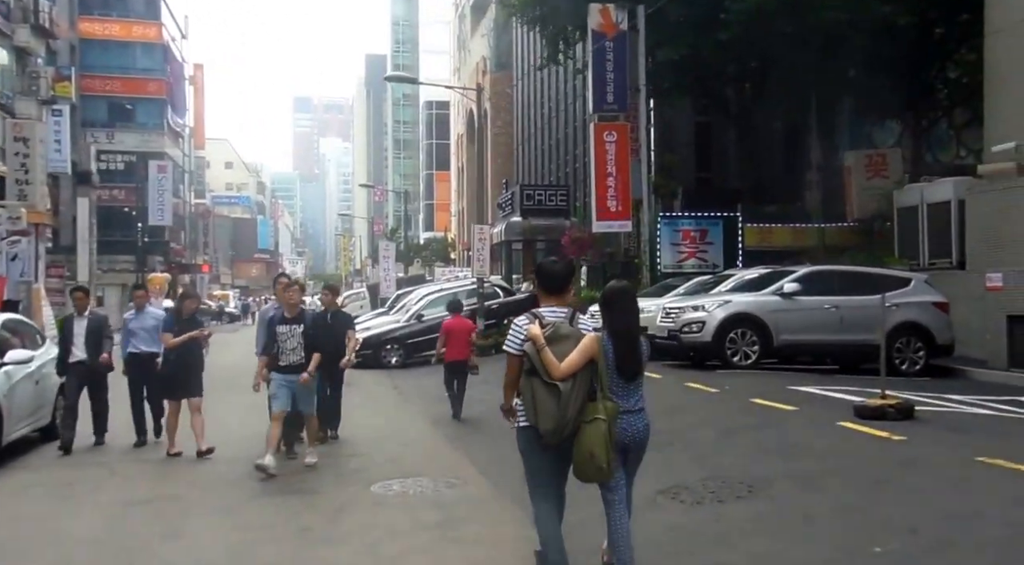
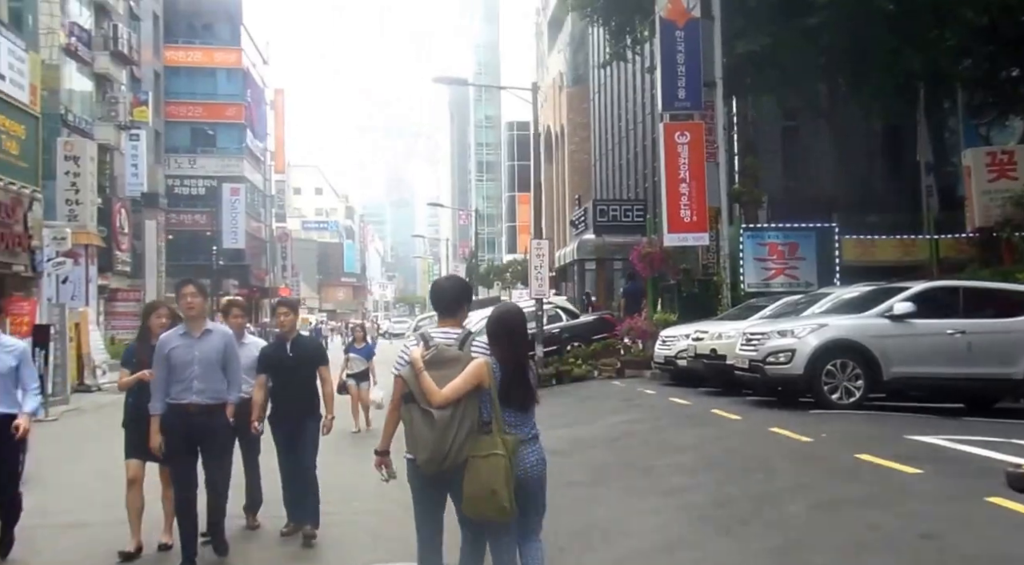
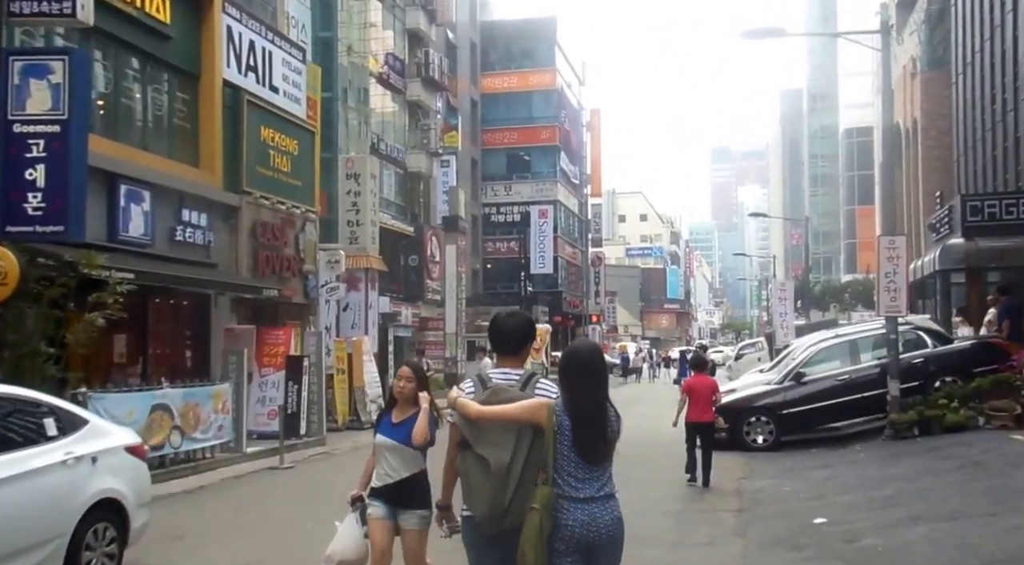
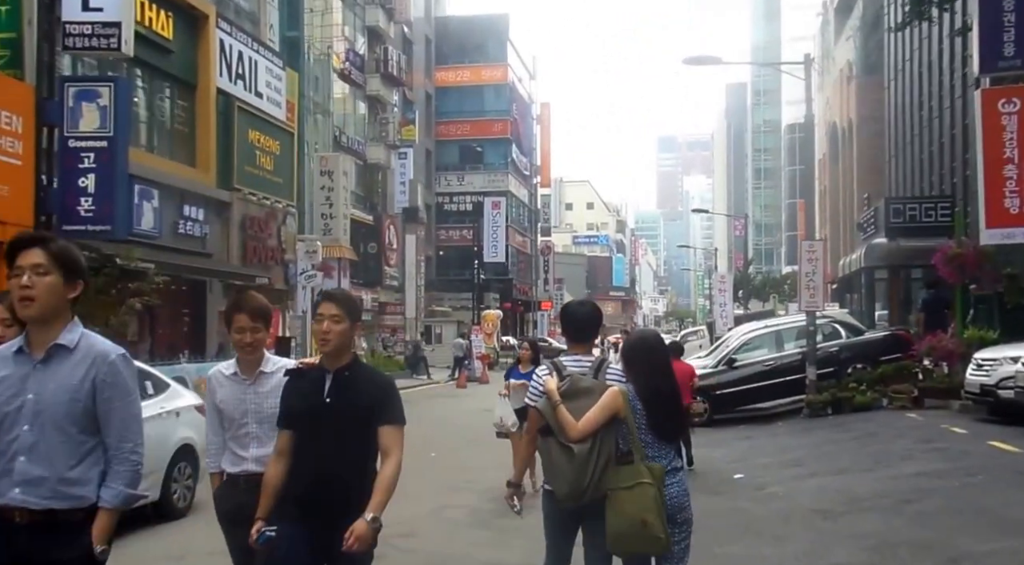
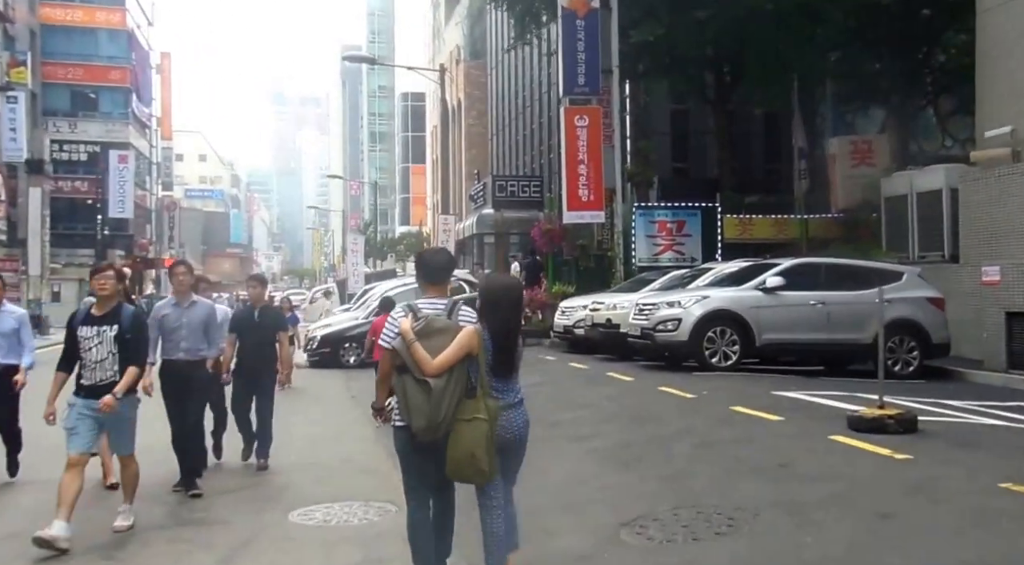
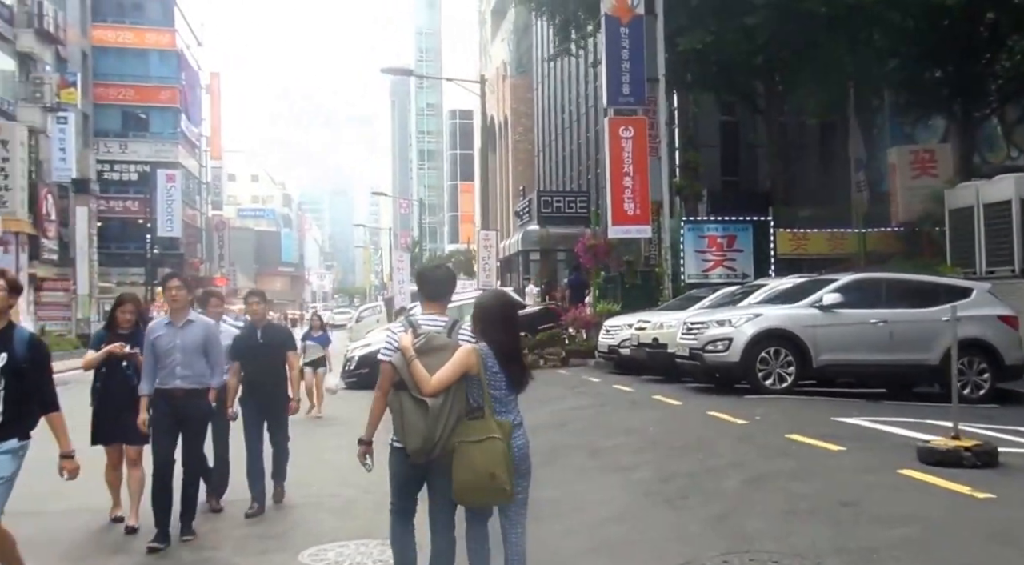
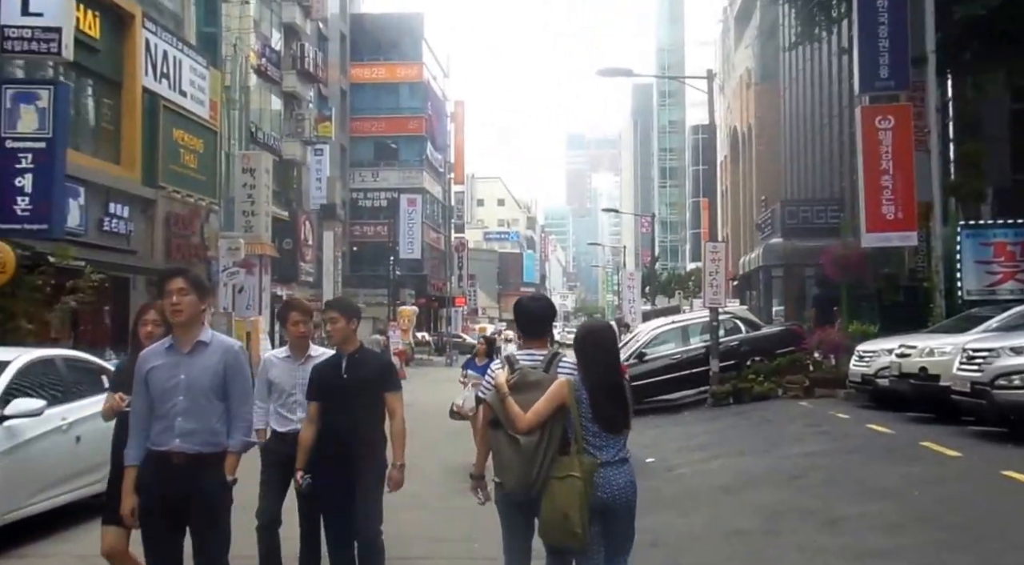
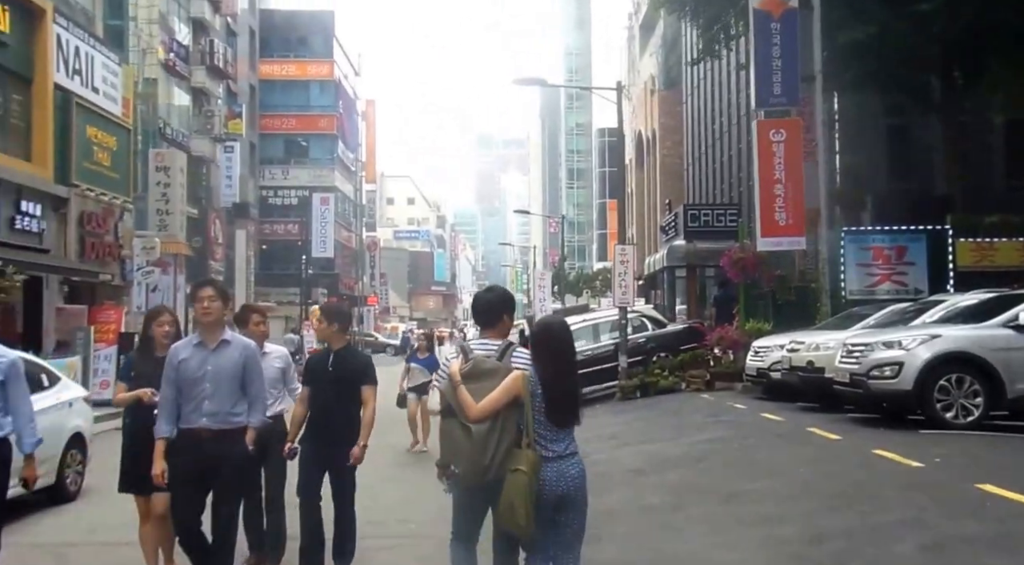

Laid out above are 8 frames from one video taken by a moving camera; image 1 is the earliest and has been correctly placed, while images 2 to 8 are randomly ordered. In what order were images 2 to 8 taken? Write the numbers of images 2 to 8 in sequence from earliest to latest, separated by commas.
5, 6, 2, 8, 7, 4, 3
